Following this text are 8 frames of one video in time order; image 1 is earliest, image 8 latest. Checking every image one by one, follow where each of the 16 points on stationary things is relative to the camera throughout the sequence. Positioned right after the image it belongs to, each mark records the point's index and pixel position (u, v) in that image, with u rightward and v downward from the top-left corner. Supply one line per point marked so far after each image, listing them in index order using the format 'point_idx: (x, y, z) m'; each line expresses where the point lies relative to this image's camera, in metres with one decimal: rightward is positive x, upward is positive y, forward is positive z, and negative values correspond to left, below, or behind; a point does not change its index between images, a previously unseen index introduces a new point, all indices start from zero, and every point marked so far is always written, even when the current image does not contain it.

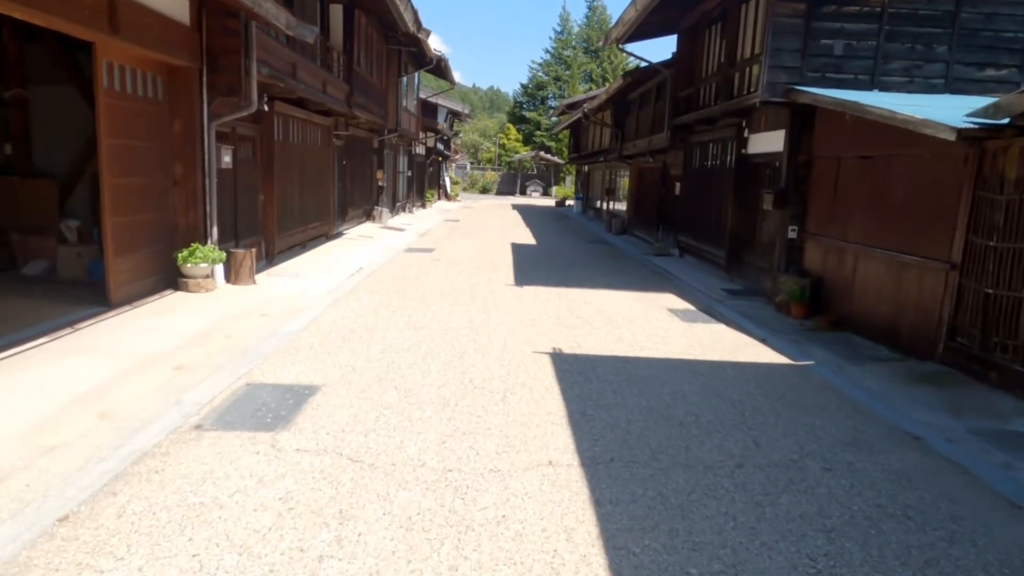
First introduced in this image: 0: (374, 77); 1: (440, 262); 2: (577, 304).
0: (-4.1, +6.2, +19.5) m
1: (-1.5, +0.6, +14.0) m
2: (+0.9, -0.2, +9.8) m
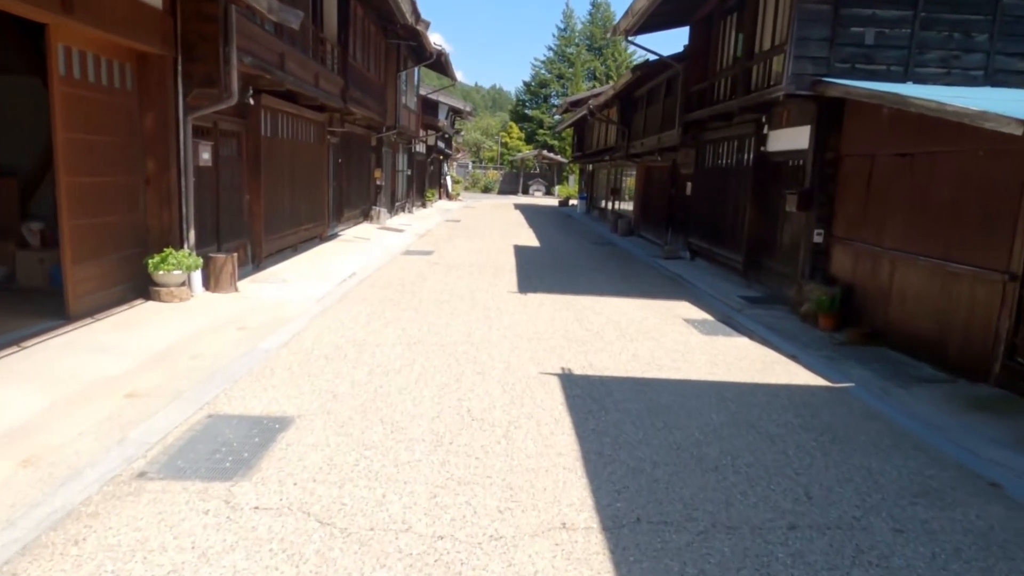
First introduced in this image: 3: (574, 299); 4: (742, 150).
0: (-4.0, +6.1, +18.8) m
1: (-1.4, +0.4, +13.2) m
2: (+1.0, -0.4, +9.0) m
3: (+1.0, -0.2, +10.2) m
4: (+4.4, +2.6, +12.6) m
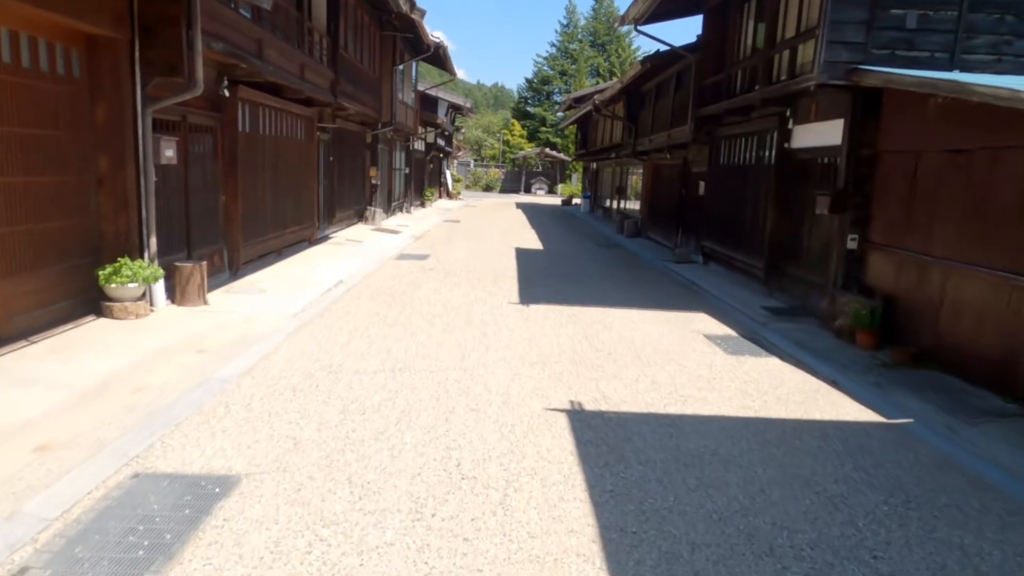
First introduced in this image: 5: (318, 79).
0: (-3.9, +6.0, +17.8) m
1: (-1.4, +0.3, +12.2) m
2: (+1.0, -0.5, +8.1) m
3: (+1.0, -0.3, +9.3) m
4: (+4.4, +2.4, +11.6) m
5: (-3.9, +4.2, +13.3) m
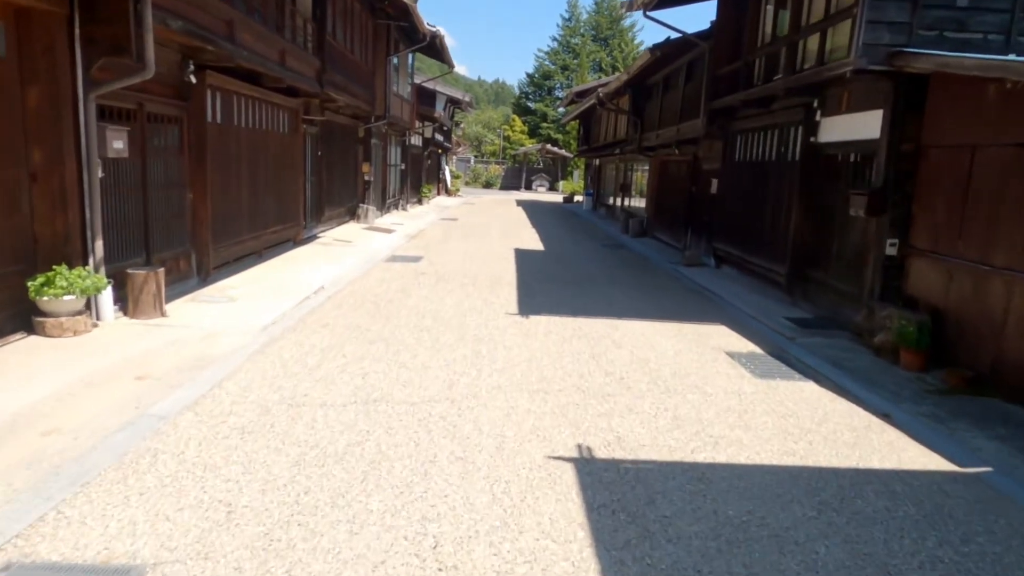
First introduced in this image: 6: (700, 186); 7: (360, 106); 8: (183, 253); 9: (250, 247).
0: (-3.9, +5.9, +16.8) m
1: (-1.5, +0.2, +11.3) m
2: (+1.0, -0.6, +7.1) m
3: (+0.9, -0.5, +8.3) m
4: (+4.4, +2.3, +10.7) m
5: (-3.9, +4.1, +12.3) m
6: (+4.4, +2.4, +15.5) m
7: (-3.9, +4.6, +17.0) m
8: (-4.4, +0.5, +8.9) m
9: (-4.3, +0.7, +11.0) m
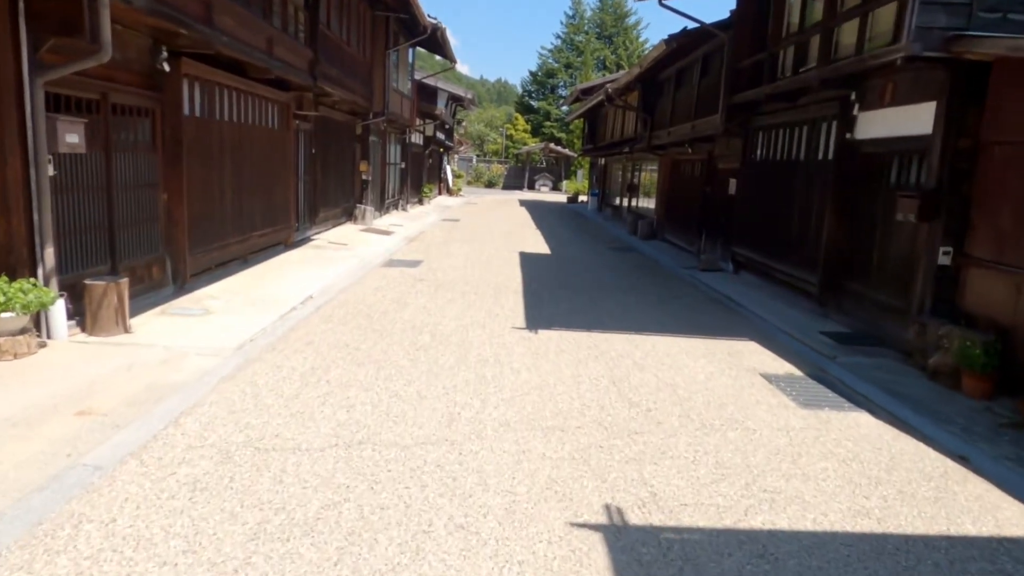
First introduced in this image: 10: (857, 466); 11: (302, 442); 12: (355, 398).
0: (-3.8, +5.8, +16.0) m
1: (-1.4, +0.1, +10.4) m
2: (+1.0, -0.8, +6.3) m
3: (+1.0, -0.6, +7.4) m
4: (+4.5, +2.2, +9.8) m
5: (-3.8, +4.0, +11.5) m
6: (+4.5, +2.2, +14.6) m
7: (-3.8, +4.5, +16.1) m
8: (-4.3, +0.3, +8.1) m
9: (-4.2, +0.6, +10.2) m
10: (+2.3, -1.2, +4.5) m
11: (-1.4, -1.0, +4.3) m
12: (-1.2, -0.8, +5.2) m
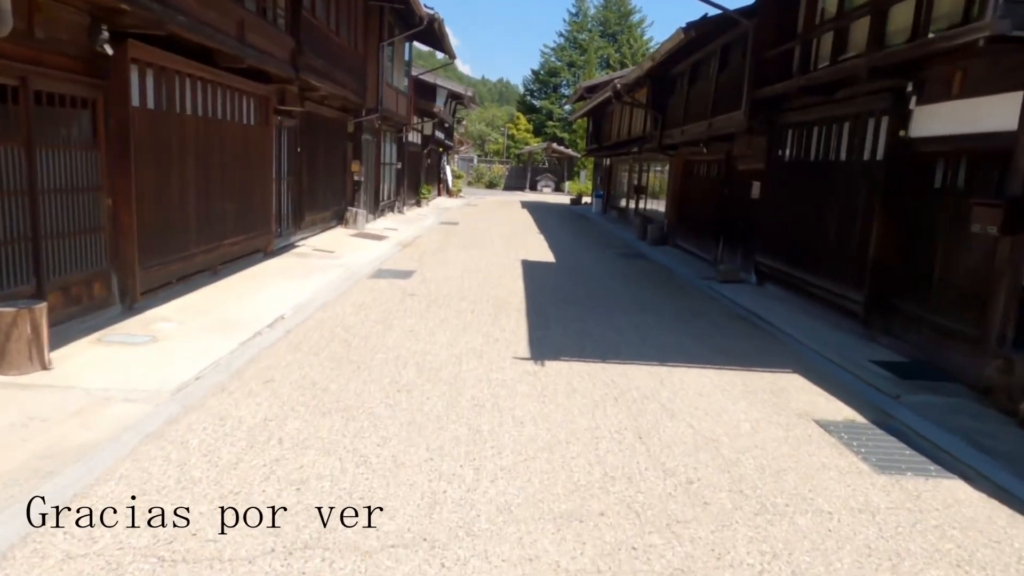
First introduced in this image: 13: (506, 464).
0: (-3.8, +5.6, +14.8) m
1: (-1.3, -0.1, +9.2) m
2: (+1.1, -1.0, +5.1) m
3: (+1.0, -0.8, +6.3) m
4: (+4.5, +1.9, +8.6) m
5: (-3.7, +3.8, +10.3) m
6: (+4.5, +2.0, +13.4) m
7: (-3.7, +4.3, +15.0) m
8: (-4.3, +0.1, +6.9) m
9: (-4.2, +0.3, +9.0) m
10: (+2.4, -1.4, +3.4) m
11: (-1.4, -1.2, +3.2) m
12: (-1.2, -1.1, +4.0) m
13: (0.0, -1.1, +4.2) m
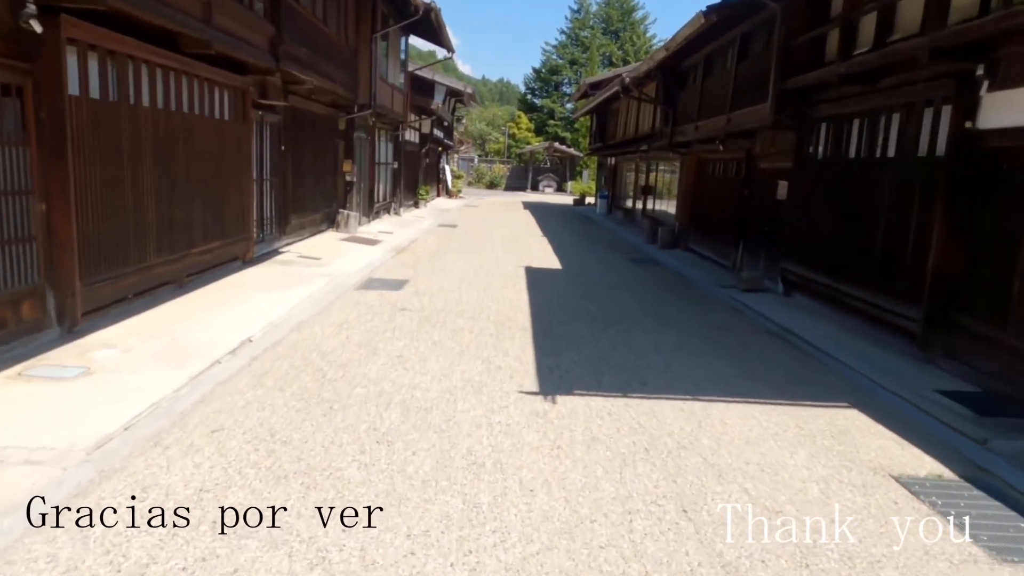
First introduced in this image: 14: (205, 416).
0: (-3.7, +5.4, +13.7) m
1: (-1.3, -0.3, +8.2) m
2: (+1.1, -1.2, +4.0) m
3: (+1.1, -1.0, +5.2) m
4: (+4.5, +1.8, +7.5) m
5: (-3.7, +3.6, +9.3) m
6: (+4.6, +1.8, +12.4) m
7: (-3.7, +4.1, +13.9) m
8: (-4.3, -0.1, +5.8) m
9: (-4.2, +0.2, +8.0) m
10: (+2.4, -1.6, +2.3) m
11: (-1.3, -1.4, +2.1) m
12: (-1.2, -1.2, +2.9) m
13: (0.0, -1.3, +3.1) m
14: (-2.2, -0.9, +4.7) m
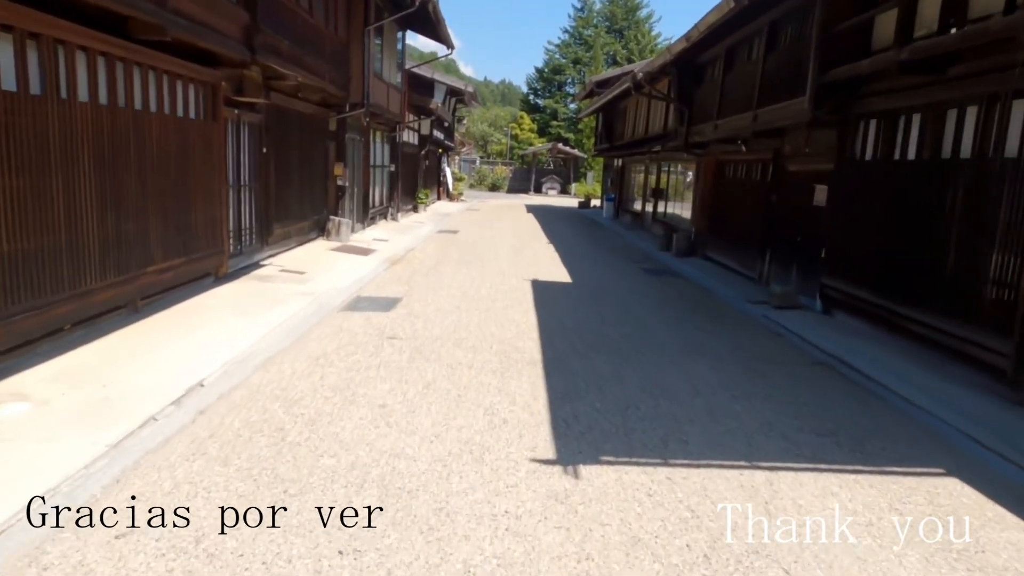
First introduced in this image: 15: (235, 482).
0: (-3.7, +5.1, +12.6) m
1: (-1.2, -0.6, +7.0) m
2: (+1.2, -1.4, +2.8) m
3: (+1.1, -1.2, +4.0) m
4: (+4.6, +1.5, +6.3) m
5: (-3.6, +3.3, +8.1) m
6: (+4.6, +1.6, +11.2) m
7: (-3.6, +3.8, +12.8) m
8: (-4.2, -0.3, +4.7) m
9: (-4.1, -0.1, +6.8) m
10: (+2.5, -1.9, +1.1) m
11: (-1.3, -1.6, +0.9) m
12: (-1.1, -1.5, +1.8) m
13: (+0.1, -1.5, +2.0) m
14: (-2.1, -1.2, +3.5) m
15: (-1.6, -1.1, +3.9) m
